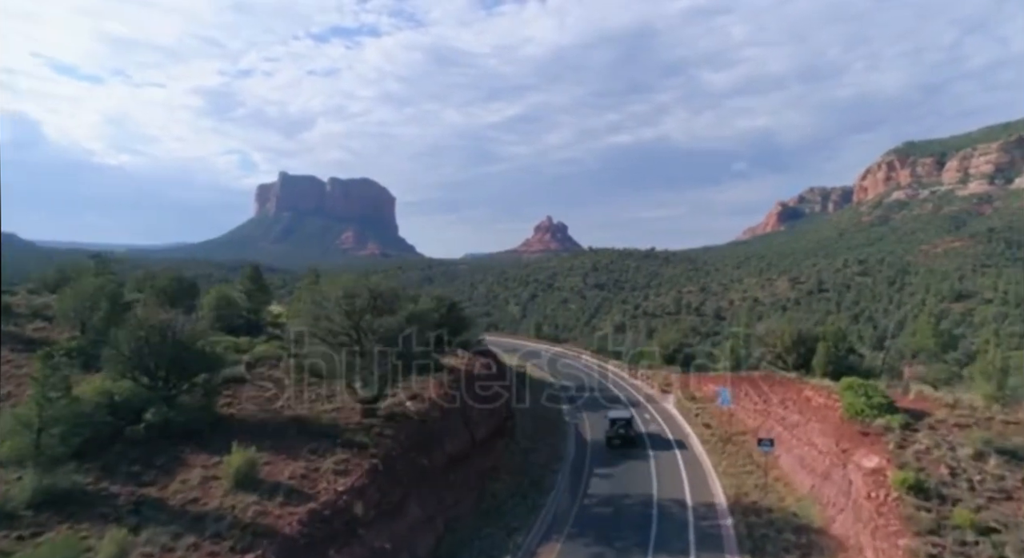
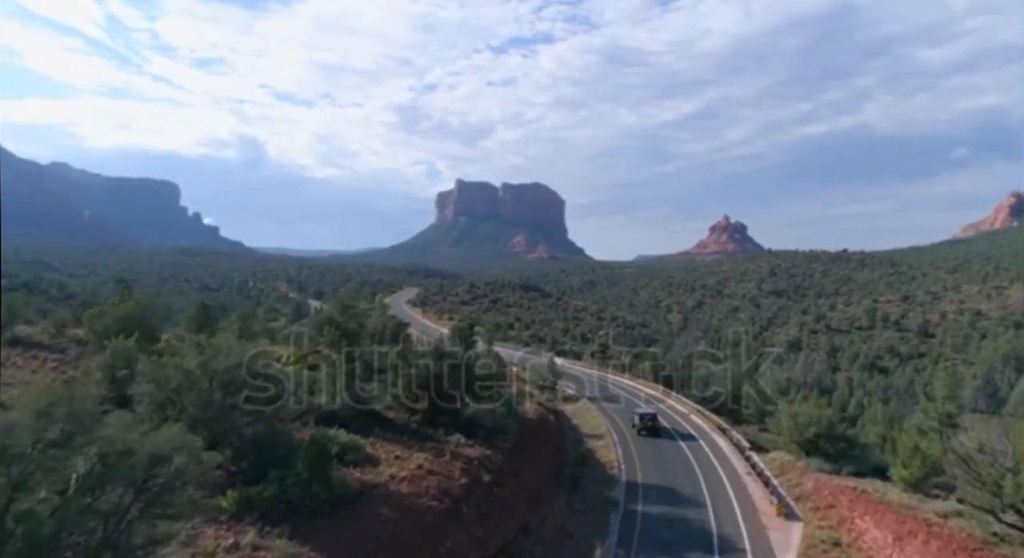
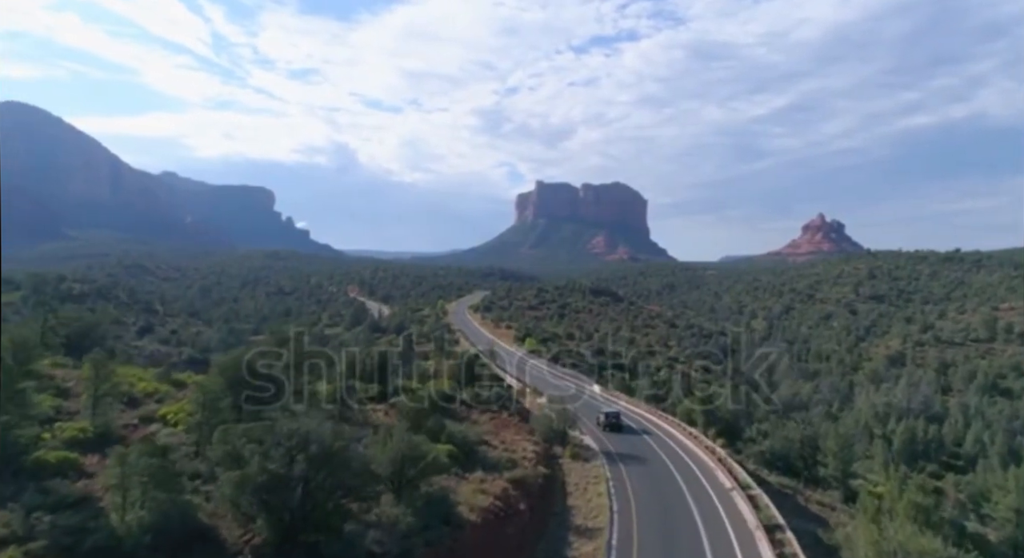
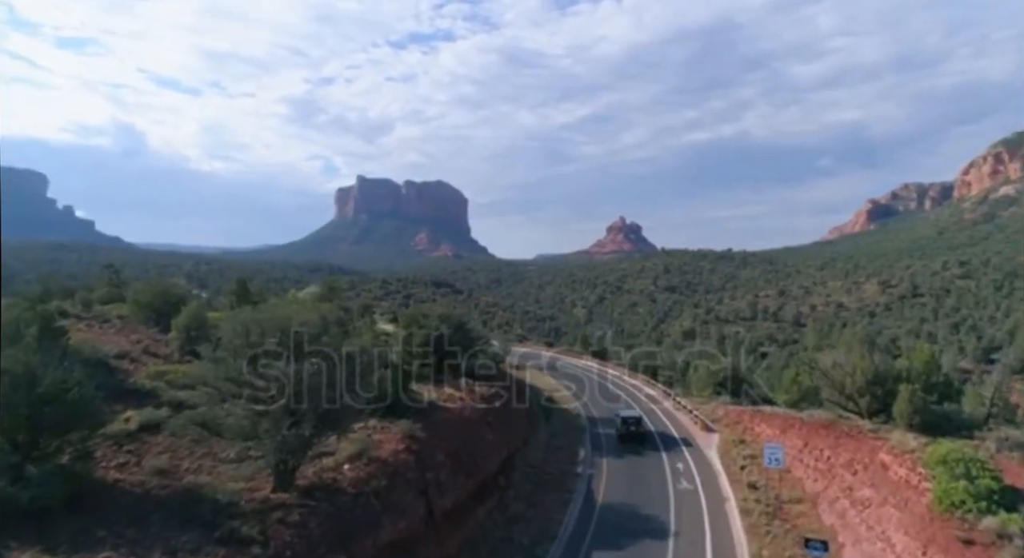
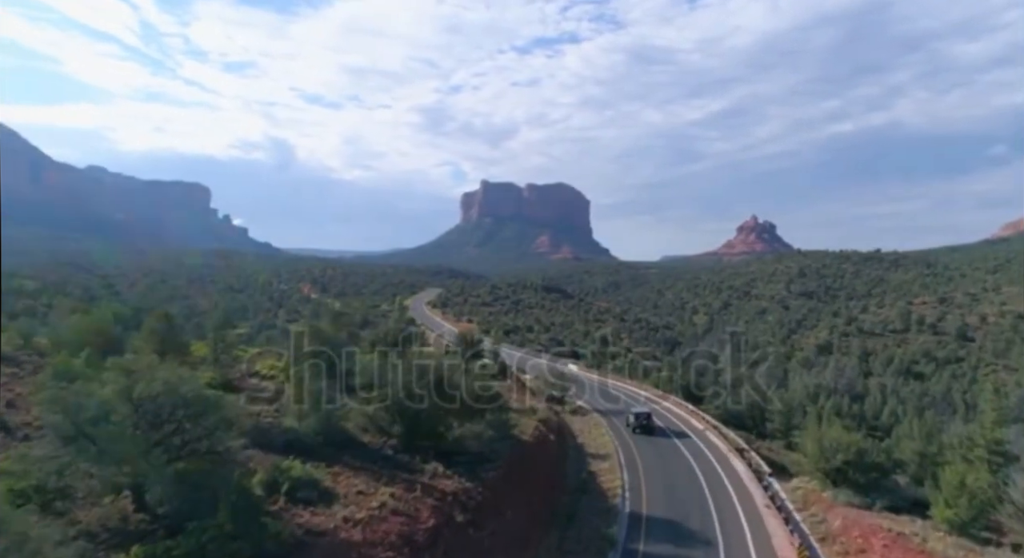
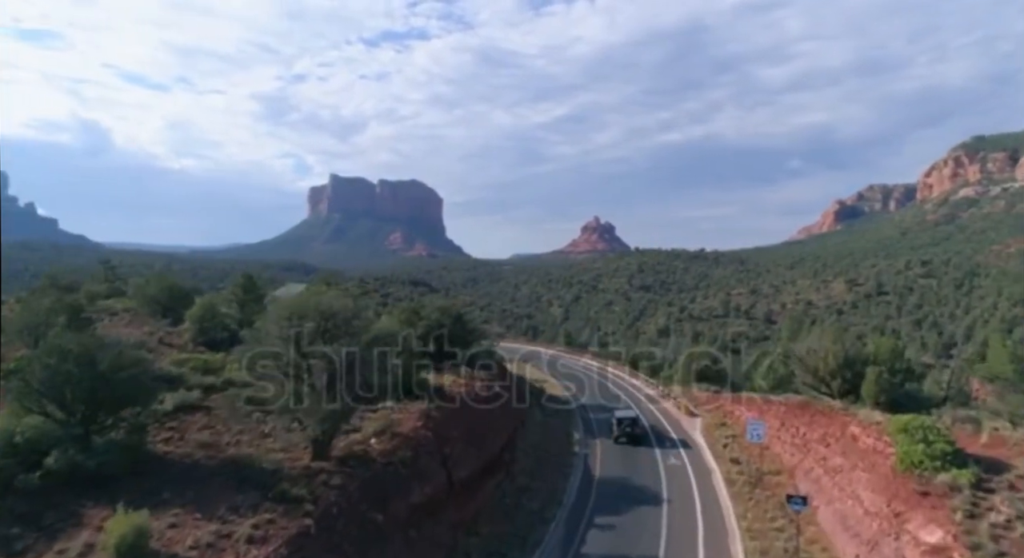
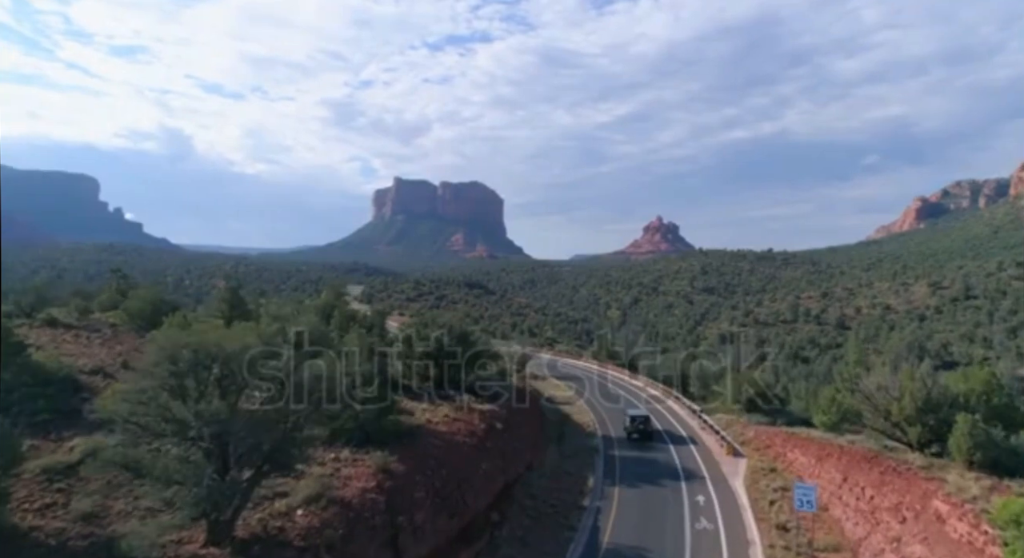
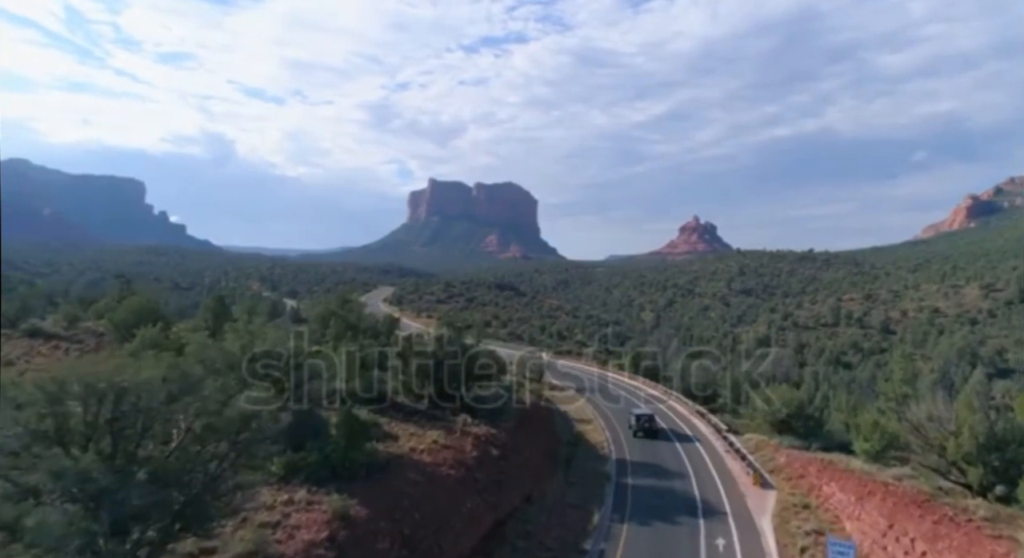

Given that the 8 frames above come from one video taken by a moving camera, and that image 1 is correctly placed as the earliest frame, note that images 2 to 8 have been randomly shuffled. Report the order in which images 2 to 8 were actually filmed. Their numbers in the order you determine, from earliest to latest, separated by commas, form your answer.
6, 4, 7, 8, 2, 5, 3
